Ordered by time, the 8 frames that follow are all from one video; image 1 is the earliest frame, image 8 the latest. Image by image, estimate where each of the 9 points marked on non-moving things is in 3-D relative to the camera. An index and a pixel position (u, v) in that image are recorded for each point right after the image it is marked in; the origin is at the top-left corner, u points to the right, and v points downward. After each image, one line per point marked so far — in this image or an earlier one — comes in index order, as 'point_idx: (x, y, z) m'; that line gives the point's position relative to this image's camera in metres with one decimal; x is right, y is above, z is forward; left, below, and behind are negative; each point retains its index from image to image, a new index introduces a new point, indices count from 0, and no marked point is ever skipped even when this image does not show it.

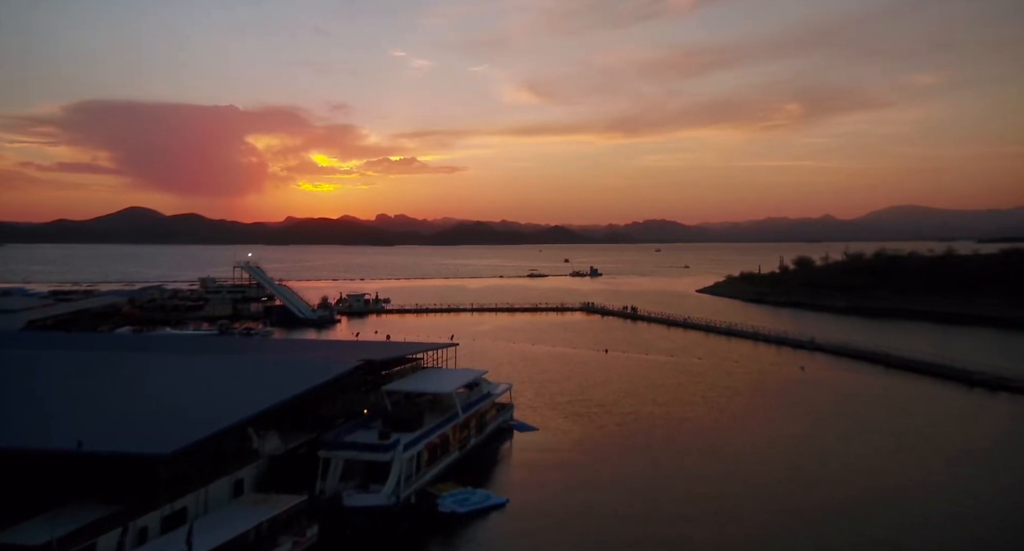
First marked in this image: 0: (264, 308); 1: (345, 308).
0: (-5.6, -0.7, +15.2) m
1: (-4.3, -0.9, +17.5) m
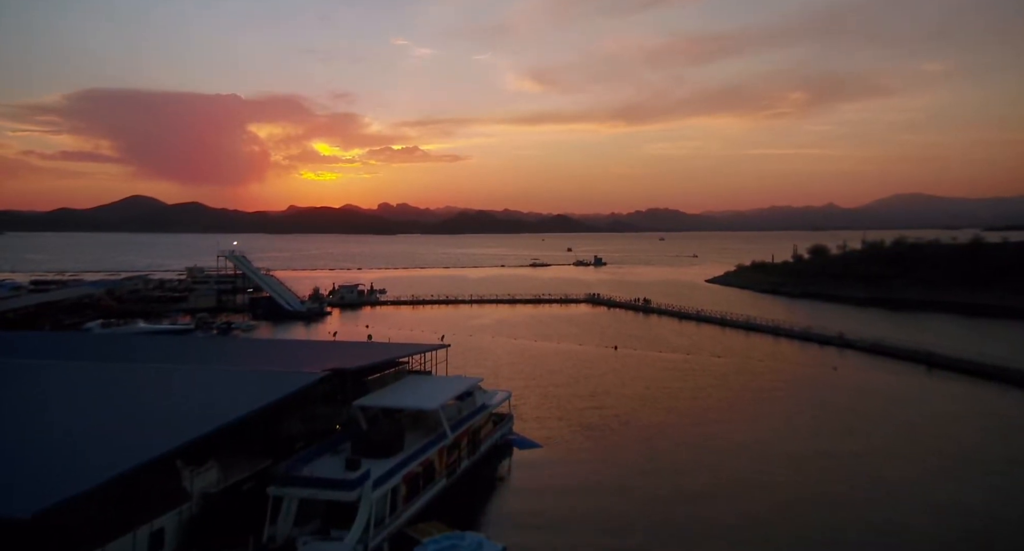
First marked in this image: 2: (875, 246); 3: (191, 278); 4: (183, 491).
0: (-5.5, -0.5, +14.3) m
1: (-4.3, -0.6, +16.6) m
2: (+10.5, +0.9, +19.7) m
3: (-8.7, -0.1, +18.4) m
4: (-1.6, -1.1, +3.3) m
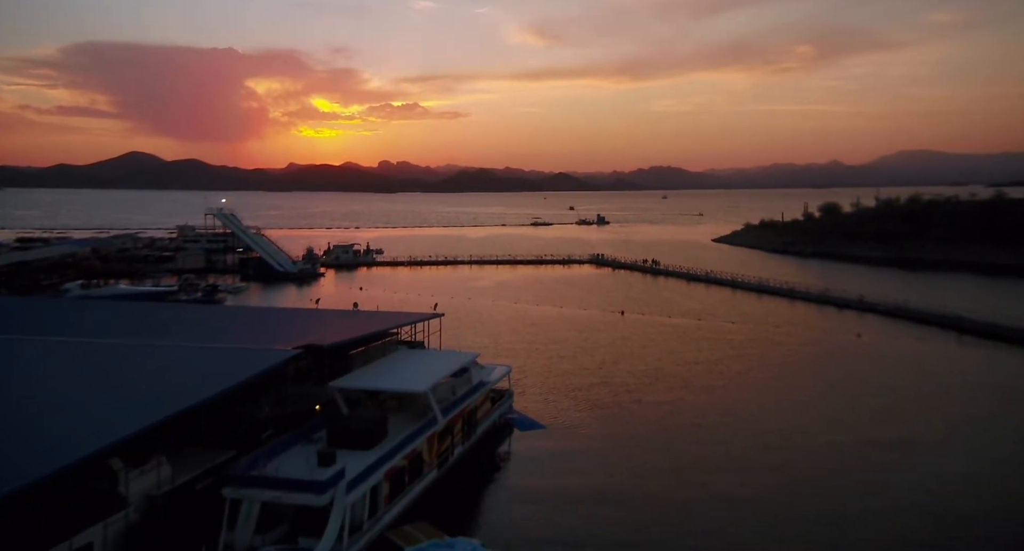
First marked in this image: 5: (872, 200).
0: (-5.5, +0.3, +13.7) m
1: (-4.3, +0.3, +16.0) m
2: (+10.6, +2.0, +19.0) m
3: (-8.7, +1.0, +17.8) m
4: (-1.6, -0.9, +2.8) m
5: (+10.5, +2.2, +19.8) m
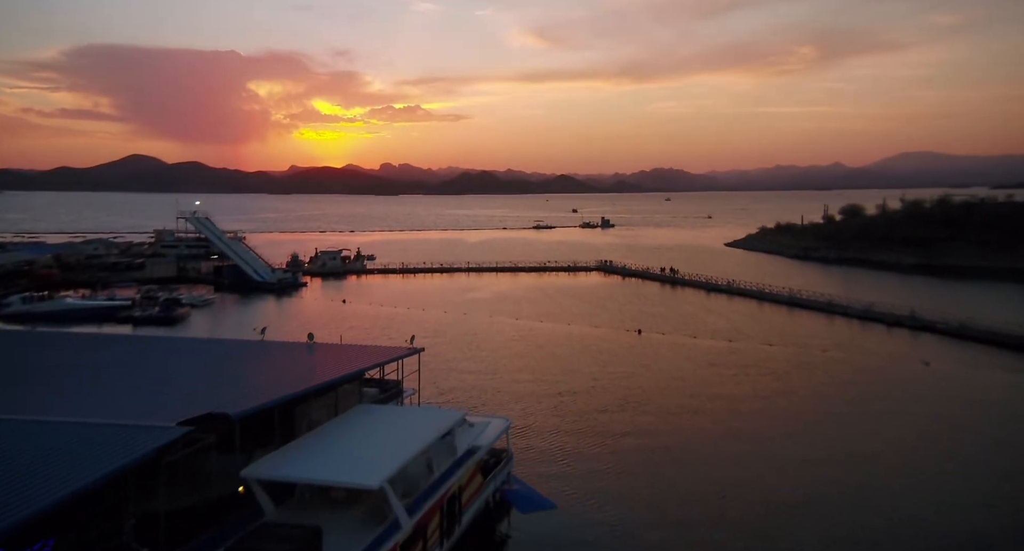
0: (-5.5, +0.1, +12.5) m
1: (-4.2, +0.2, +14.8) m
2: (+10.6, +1.8, +17.8) m
3: (-8.7, +0.8, +16.6) m
4: (-1.6, -1.1, +1.6) m
5: (+10.6, +2.0, +18.5) m
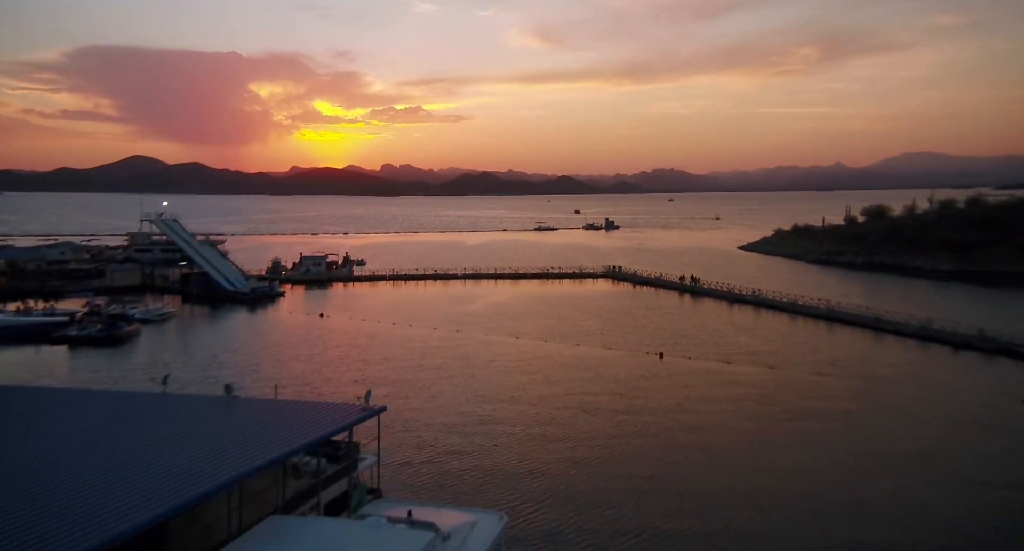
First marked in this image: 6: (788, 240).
0: (-5.5, 0.0, +11.3) m
1: (-4.2, 0.0, +13.6) m
2: (+10.6, +1.7, +16.5) m
3: (-8.7, +0.7, +15.3) m
4: (-1.6, -1.2, +0.3) m
5: (+10.6, +1.9, +17.3) m
6: (+7.5, +1.0, +18.5) m
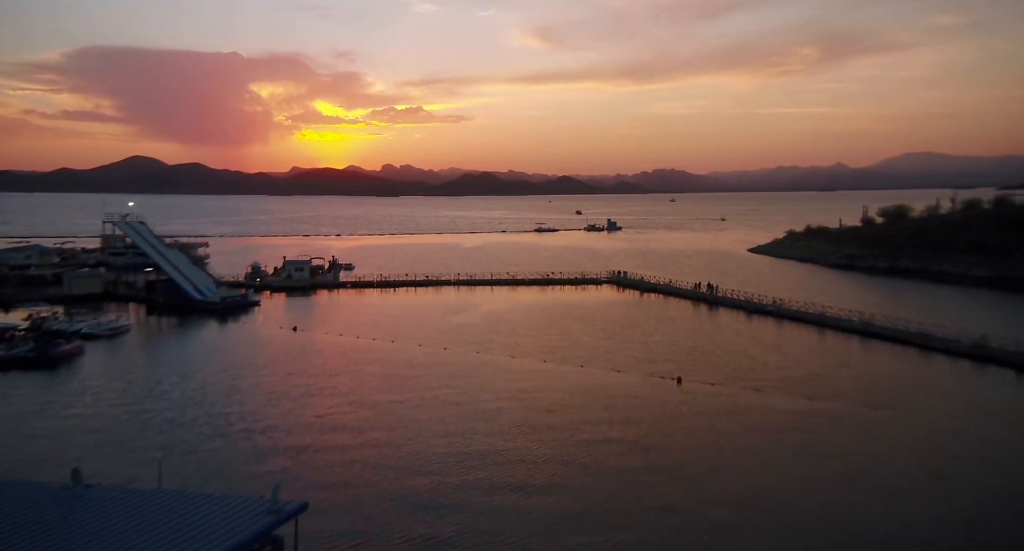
0: (-5.5, -0.1, +10.3) m
1: (-4.3, -0.1, +12.6) m
2: (+10.6, +1.6, +15.5) m
3: (-8.7, +0.5, +14.4) m
4: (-1.7, -1.3, -0.6) m
5: (+10.5, +1.8, +16.3) m
6: (+7.5, +0.9, +17.5) m
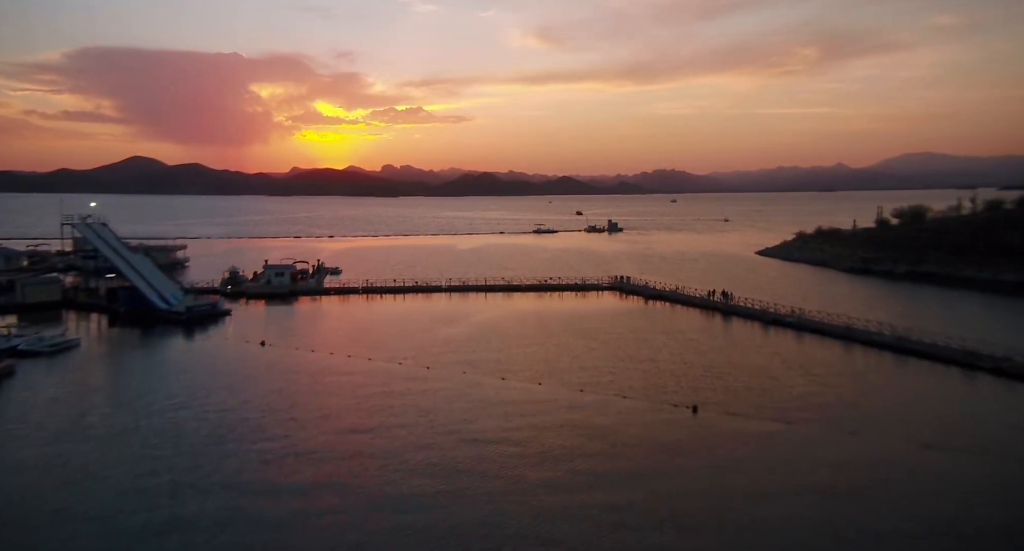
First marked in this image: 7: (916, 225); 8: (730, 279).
0: (-5.6, -0.2, +9.5) m
1: (-4.4, -0.2, +11.8) m
2: (+10.5, +1.5, +14.7) m
3: (-8.8, +0.4, +13.5) m
4: (-1.8, -1.4, -1.5) m
5: (+10.4, +1.7, +15.5) m
6: (+7.4, +0.8, +16.6) m
7: (+9.0, +1.1, +15.2) m
8: (+4.5, -0.1, +13.9) m
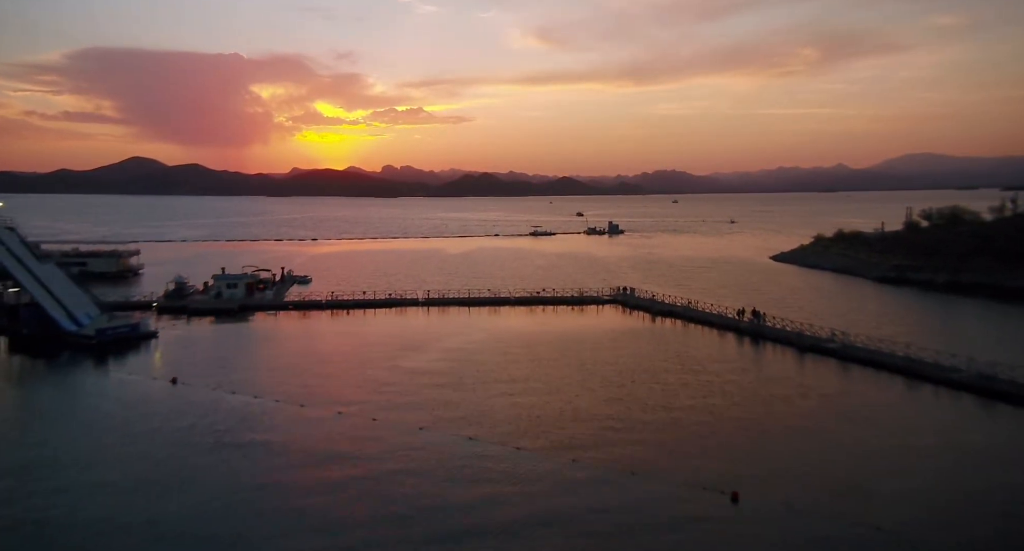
0: (-5.8, -0.4, +7.9) m
1: (-4.6, -0.4, +10.2) m
2: (+10.3, +1.3, +13.1) m
3: (-9.0, +0.3, +12.0) m
4: (-2.0, -1.6, -3.0) m
5: (+10.2, +1.5, +13.9) m
6: (+7.2, +0.6, +15.1) m
7: (+8.8, +0.9, +13.6) m
8: (+4.3, -0.3, +12.3) m
